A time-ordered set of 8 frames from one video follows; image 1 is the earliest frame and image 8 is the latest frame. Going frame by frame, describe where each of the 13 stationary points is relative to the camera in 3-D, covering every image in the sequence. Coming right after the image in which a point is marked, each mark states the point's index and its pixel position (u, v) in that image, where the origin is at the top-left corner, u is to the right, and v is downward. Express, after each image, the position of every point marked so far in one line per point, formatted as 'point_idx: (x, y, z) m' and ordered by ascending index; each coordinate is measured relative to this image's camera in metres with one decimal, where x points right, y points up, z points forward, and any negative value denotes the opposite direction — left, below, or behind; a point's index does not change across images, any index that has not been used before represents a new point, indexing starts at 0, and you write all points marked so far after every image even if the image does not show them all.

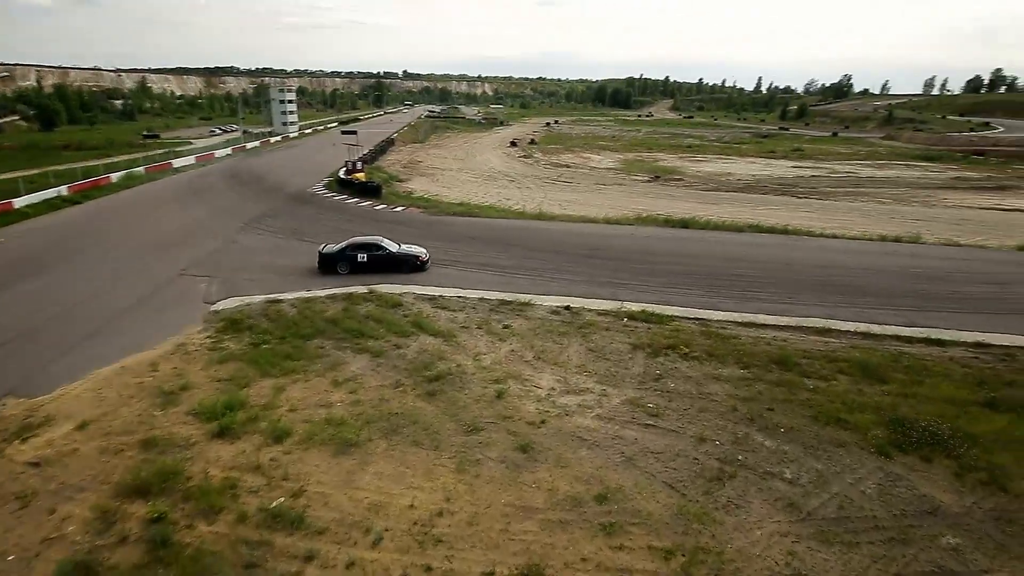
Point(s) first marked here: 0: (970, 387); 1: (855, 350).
0: (+10.1, -2.2, +14.5) m
1: (+8.4, -1.5, +16.2) m
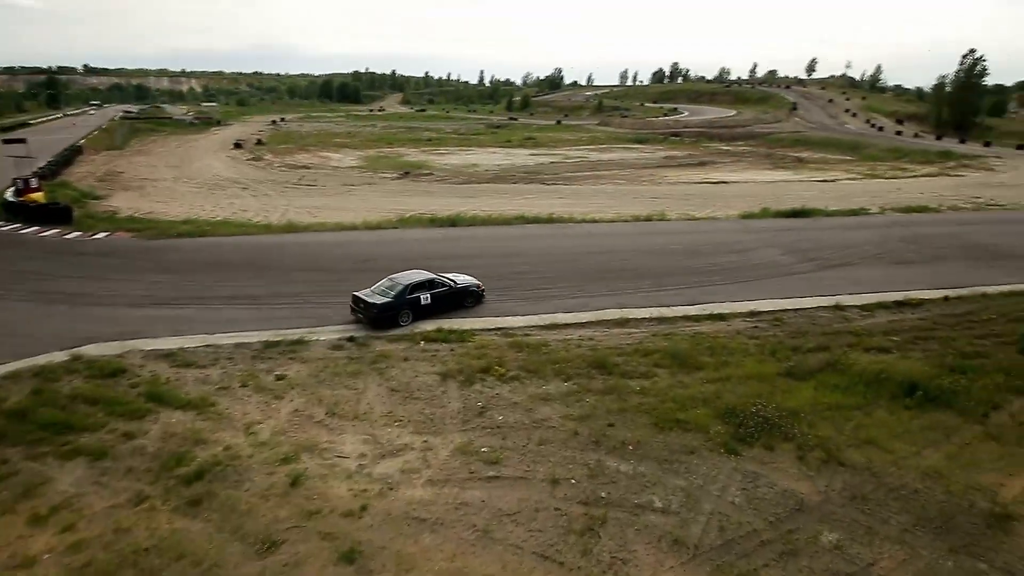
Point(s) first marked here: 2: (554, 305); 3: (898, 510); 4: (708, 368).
0: (+5.8, -1.6, +14.9) m
1: (+3.5, -1.2, +15.8) m
2: (+1.2, -0.5, +17.9) m
3: (+5.9, -3.4, +10.1) m
4: (+4.2, -1.7, +14.3) m
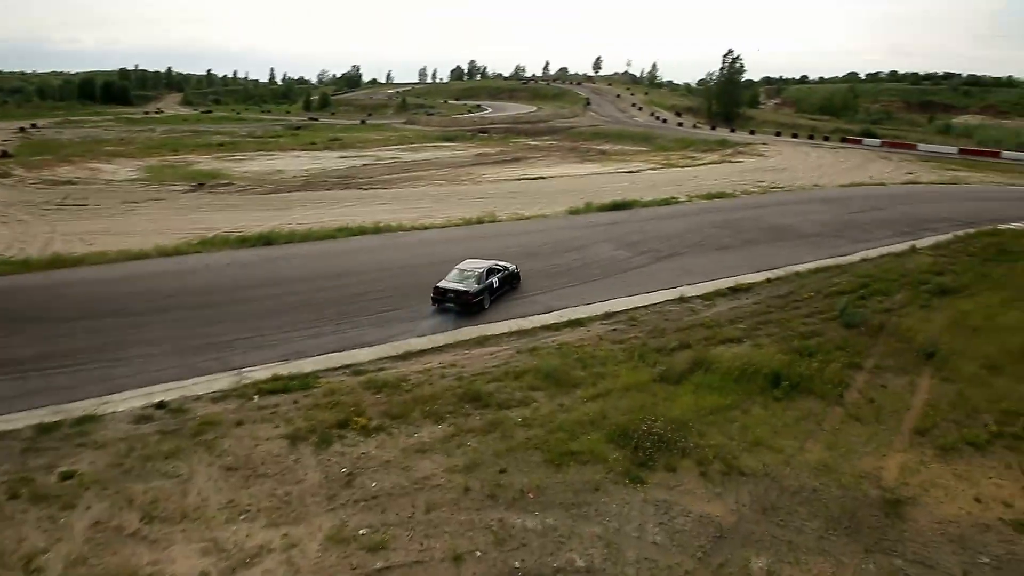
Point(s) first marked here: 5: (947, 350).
0: (+2.8, -1.7, +14.4) m
1: (+0.3, -1.5, +14.7) m
2: (-2.6, -1.0, +16.0) m
3: (+4.4, -3.4, +9.9) m
4: (+1.5, -1.9, +13.4) m
5: (+10.5, -1.5, +16.0) m
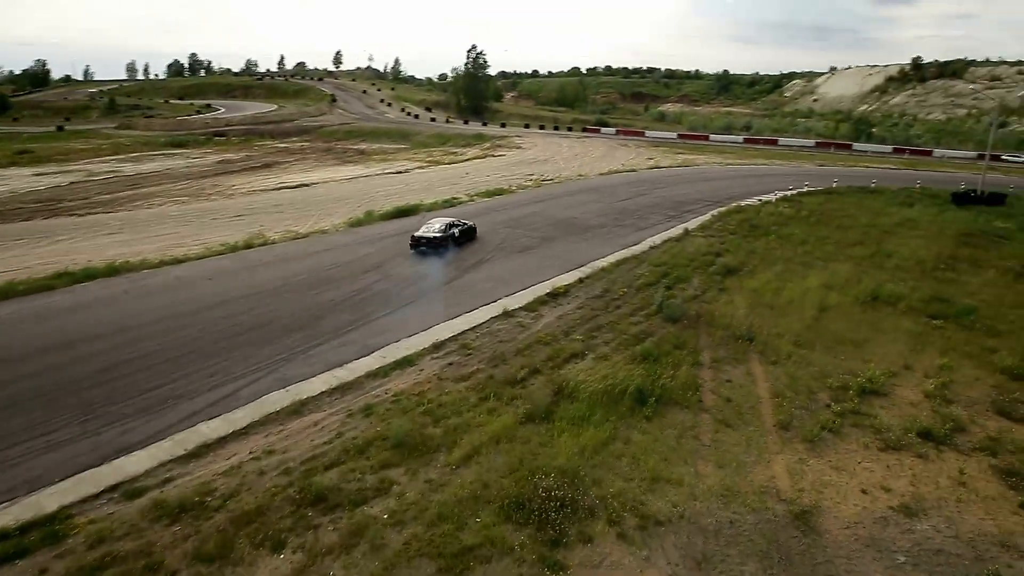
0: (-0.3, -2.2, +12.5) m
1: (-2.6, -2.3, +11.9) m
2: (-5.9, -2.2, +12.0) m
3: (+3.0, -3.6, +8.9) m
4: (-1.1, -2.6, +11.1) m
5: (+6.3, -1.1, +16.7) m
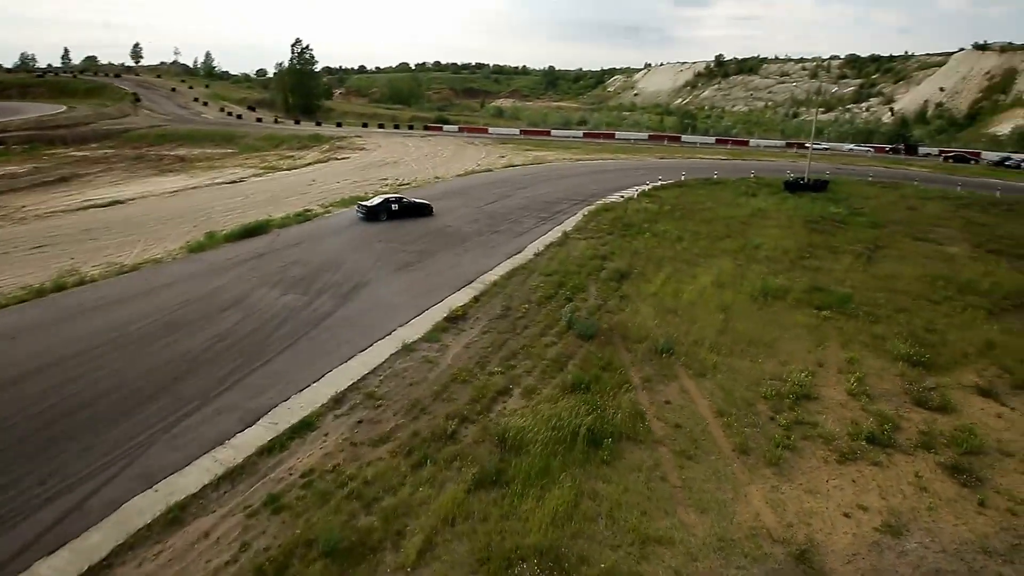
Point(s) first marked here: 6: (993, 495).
0: (-1.2, -2.9, +10.4) m
1: (-3.3, -3.2, +9.3) m
2: (-6.5, -3.3, +8.6) m
3: (+3.0, -4.0, +7.7) m
4: (-1.6, -3.4, +8.9) m
5: (+4.0, -1.3, +16.1) m
6: (+8.1, -3.4, +11.0) m
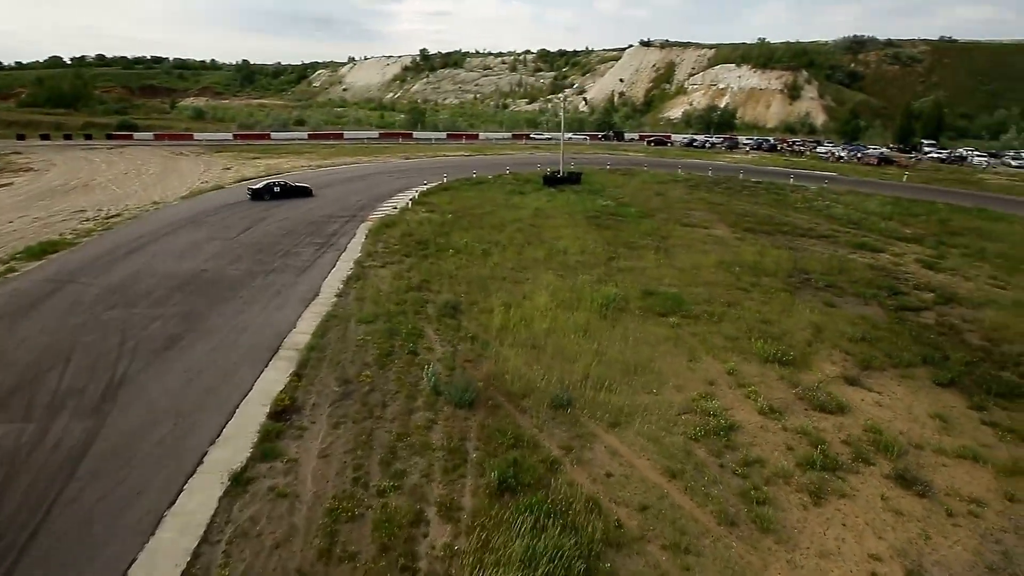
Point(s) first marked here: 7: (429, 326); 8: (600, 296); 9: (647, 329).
0: (-1.1, -4.2, +6.6) m
1: (-2.5, -4.8, +4.7) m
2: (-5.1, -5.4, +2.9) m
3: (+4.0, -4.7, +5.9) m
4: (-0.8, -4.7, +5.1) m
5: (+1.2, -2.0, +13.8) m
6: (+7.2, -3.5, +10.9) m
7: (-2.2, -1.0, +17.2) m
8: (+2.6, -0.2, +19.3) m
9: (+3.5, -1.1, +17.4) m
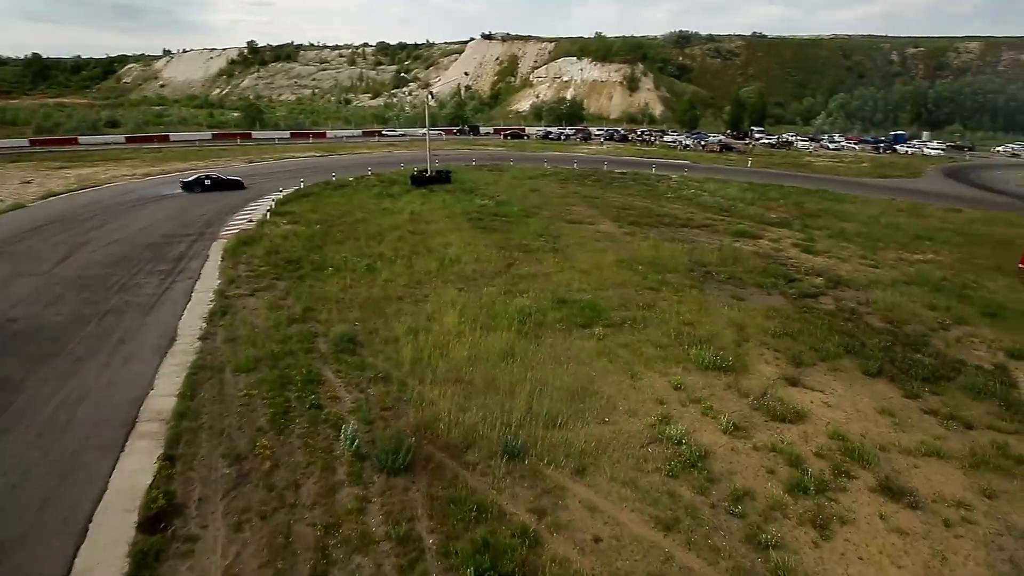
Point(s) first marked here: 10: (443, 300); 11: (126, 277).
0: (-0.4, -4.8, +4.3) m
1: (-1.3, -5.5, +2.2) m
2: (-3.4, -6.3, -0.2) m
3: (+4.7, -4.9, +4.8) m
4: (+0.3, -5.3, +2.9) m
5: (0.0, -2.5, +11.8) m
6: (+6.6, -3.4, +10.4) m
7: (-4.0, -1.7, +14.3) m
8: (+0.1, -0.6, +17.5) m
9: (+1.5, -1.3, +15.8) m
10: (-1.9, -0.3, +18.2) m
11: (-11.5, +0.3, +19.7) m
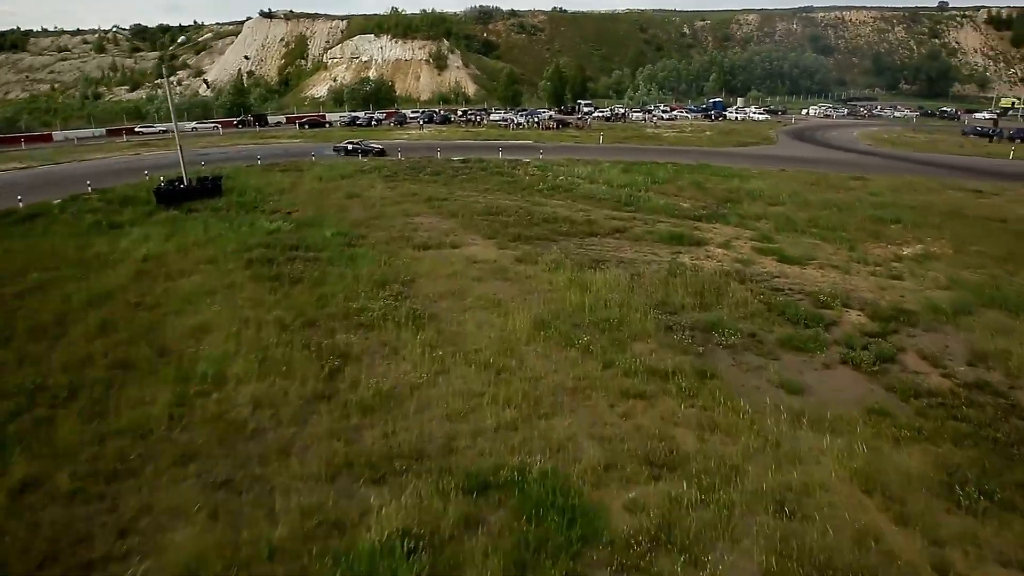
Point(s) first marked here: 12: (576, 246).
0: (+2.2, -7.0, -6.2) m
1: (+2.0, -7.8, -8.6) m
2: (+0.8, -8.8, -11.4) m
3: (+7.0, -6.4, -4.5) m
4: (+3.3, -7.4, -7.4) m
5: (+0.4, -4.6, +1.0) m
6: (+7.2, -4.7, +1.3) m
7: (-4.3, -4.3, +2.3) m
8: (-1.3, -2.7, +6.4) m
9: (+0.6, -3.2, +5.1) m
10: (-3.4, -2.6, +6.6) m
11: (-13.1, -3.2, +5.4) m
12: (+1.8, +1.2, +18.5) m
